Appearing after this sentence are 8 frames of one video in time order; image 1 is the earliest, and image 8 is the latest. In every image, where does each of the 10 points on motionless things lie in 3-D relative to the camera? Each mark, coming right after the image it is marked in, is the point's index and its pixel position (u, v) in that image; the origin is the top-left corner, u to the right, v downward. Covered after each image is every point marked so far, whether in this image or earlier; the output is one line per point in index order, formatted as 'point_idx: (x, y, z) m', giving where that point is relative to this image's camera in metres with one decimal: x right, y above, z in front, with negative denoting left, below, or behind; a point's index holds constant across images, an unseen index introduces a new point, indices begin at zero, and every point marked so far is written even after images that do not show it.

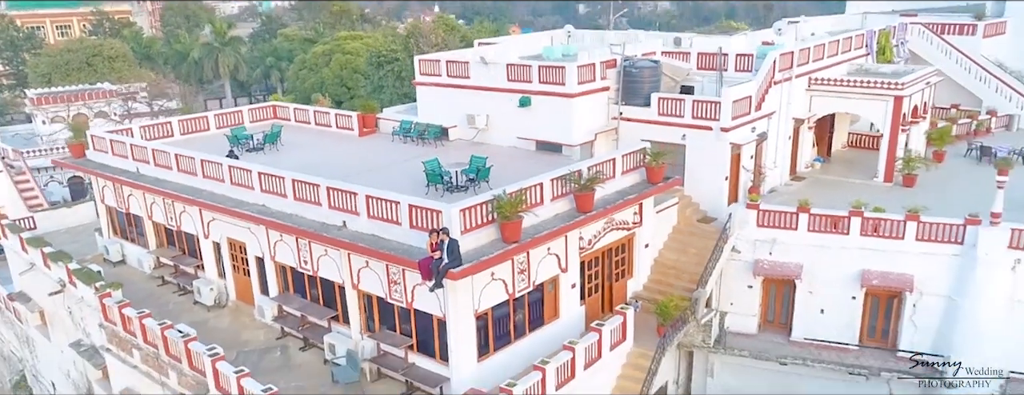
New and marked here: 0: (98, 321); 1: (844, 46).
0: (-6.1, -1.8, +10.9) m
1: (+6.0, +2.7, +13.4) m
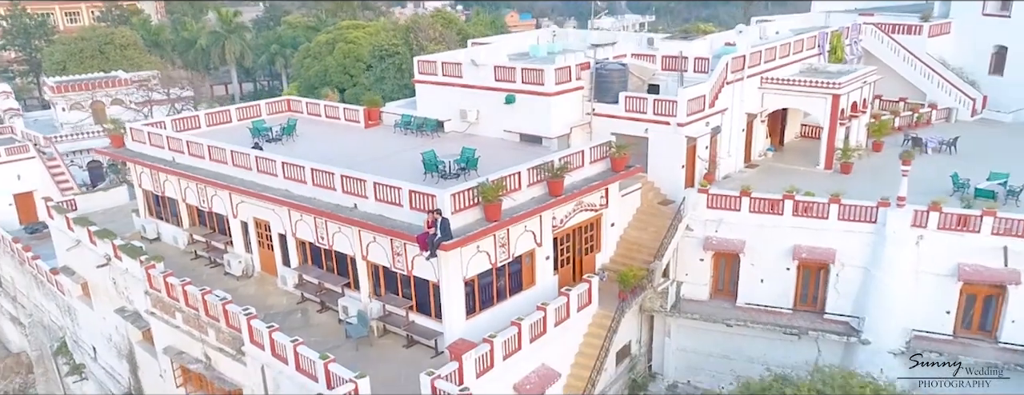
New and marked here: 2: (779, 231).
0: (-6.3, -1.6, +12.7) m
1: (+5.8, +3.0, +15.1) m
2: (+4.2, -0.5, +11.7) m
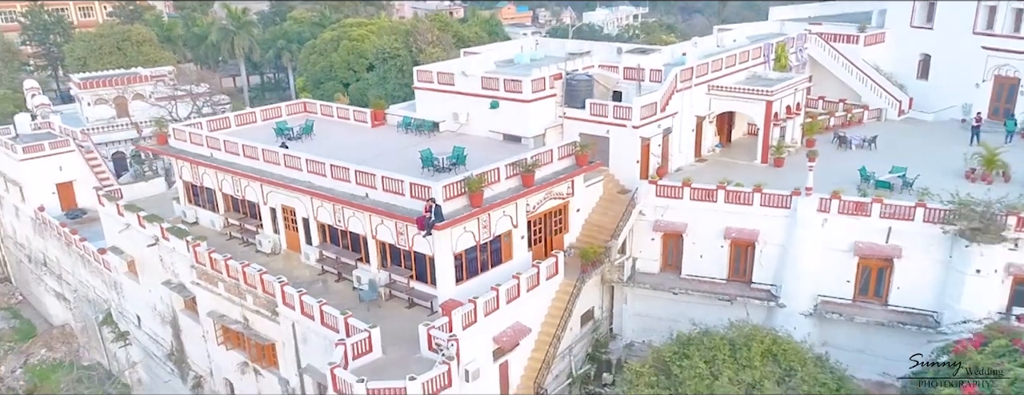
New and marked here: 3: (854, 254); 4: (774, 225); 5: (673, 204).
0: (-6.6, -1.4, +15.2) m
1: (+5.4, +3.3, +17.5) m
2: (+3.9, -0.3, +14.2) m
3: (+6.1, -1.0, +13.2) m
4: (+4.9, -0.5, +13.8) m
5: (+3.2, -0.1, +14.5) m
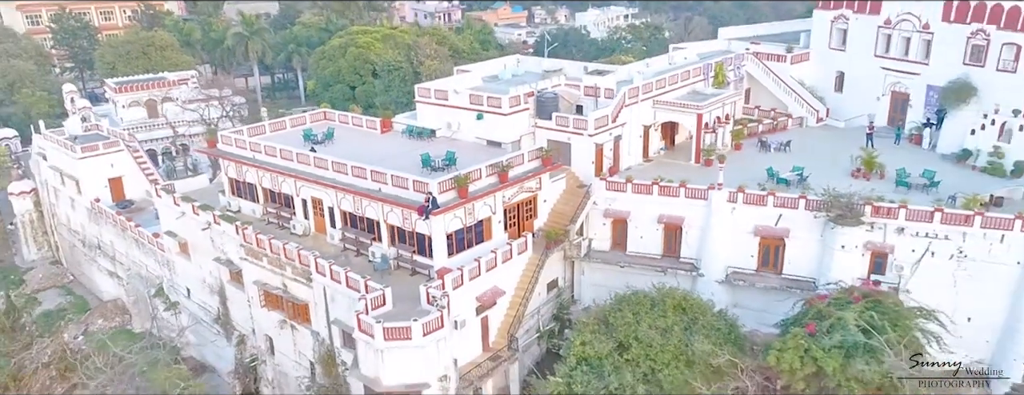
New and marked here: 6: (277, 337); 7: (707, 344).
0: (-7.1, -1.2, +19.2) m
1: (+4.9, +3.5, +21.4) m
2: (+3.4, -0.2, +18.1) m
3: (+5.6, -0.9, +17.1) m
4: (+4.4, -0.3, +17.7) m
5: (+2.7, 0.0, +18.4) m
6: (-5.9, -3.5, +18.7) m
7: (+4.0, -3.0, +15.2) m
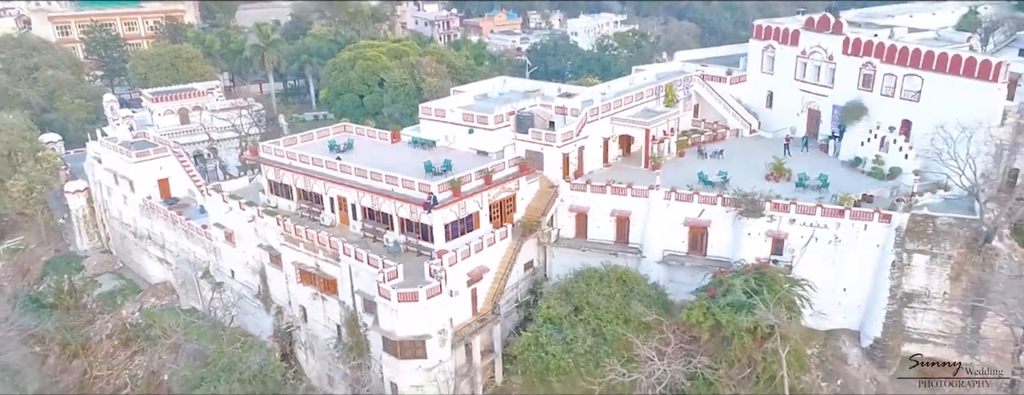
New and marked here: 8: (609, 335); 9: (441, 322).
0: (-7.6, -1.2, +24.1) m
1: (+4.4, +3.5, +26.3) m
2: (+2.9, -0.1, +23.0) m
3: (+5.1, -0.8, +22.0) m
4: (+3.9, -0.3, +22.6) m
5: (+2.2, +0.1, +23.3) m
6: (-6.4, -3.5, +23.7) m
7: (+3.5, -2.9, +20.1) m
8: (+2.5, -3.6, +19.7) m
9: (-1.9, -3.3, +19.8) m
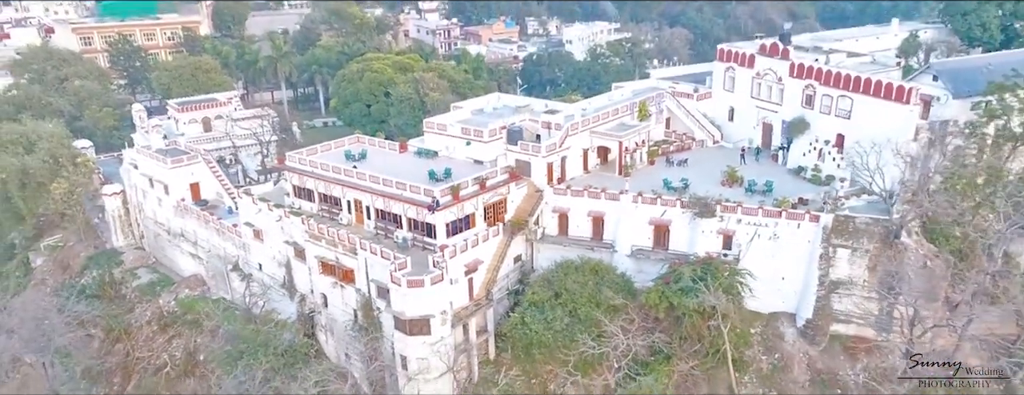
0: (-7.9, -1.3, +28.1) m
1: (+4.1, +3.4, +30.2) m
2: (+2.6, -0.2, +27.0) m
3: (+4.8, -0.9, +26.0) m
4: (+3.6, -0.4, +26.6) m
5: (+1.9, 0.0, +27.3) m
6: (-6.8, -3.6, +27.6) m
7: (+3.2, -3.0, +24.0) m
8: (+2.2, -3.8, +23.6) m
9: (-2.2, -3.4, +23.7) m
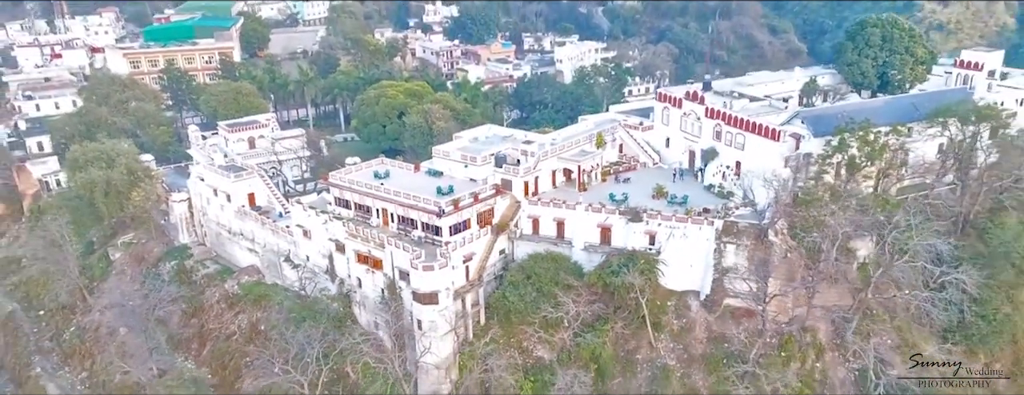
0: (-8.6, -1.7, +37.9) m
1: (+3.4, +3.0, +40.1) m
2: (+1.9, -0.7, +36.8) m
3: (+4.1, -1.4, +35.8) m
4: (+2.9, -0.9, +36.4) m
5: (+1.2, -0.5, +37.1) m
6: (-7.5, -4.0, +37.4) m
7: (+2.5, -3.5, +33.8) m
8: (+1.5, -4.2, +33.4) m
9: (-3.0, -3.9, +33.5) m
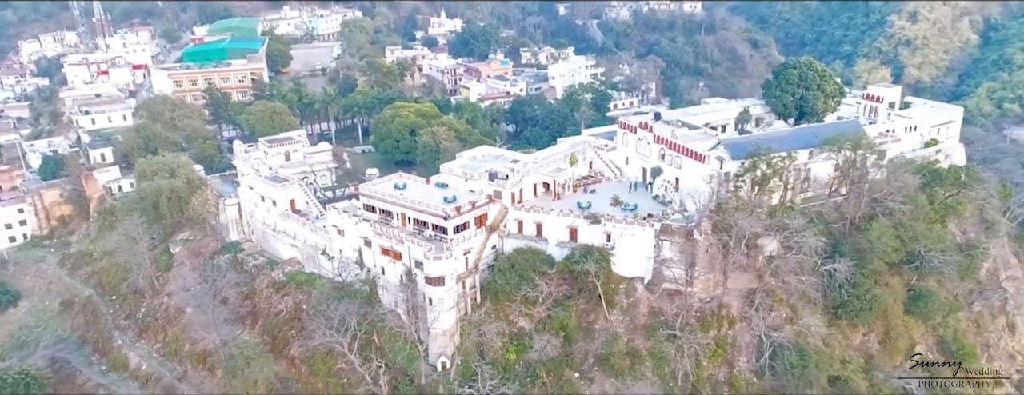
0: (-9.3, -2.2, +48.7) m
1: (+2.8, +2.5, +50.8) m
2: (+1.2, -1.2, +47.5) m
3: (+3.4, -1.9, +46.5) m
4: (+2.2, -1.4, +47.1) m
5: (+0.5, -1.0, +47.8) m
6: (-8.1, -4.5, +48.2) m
7: (+1.8, -4.0, +44.6) m
8: (+0.8, -4.7, +44.1) m
9: (-3.7, -4.4, +44.3) m
